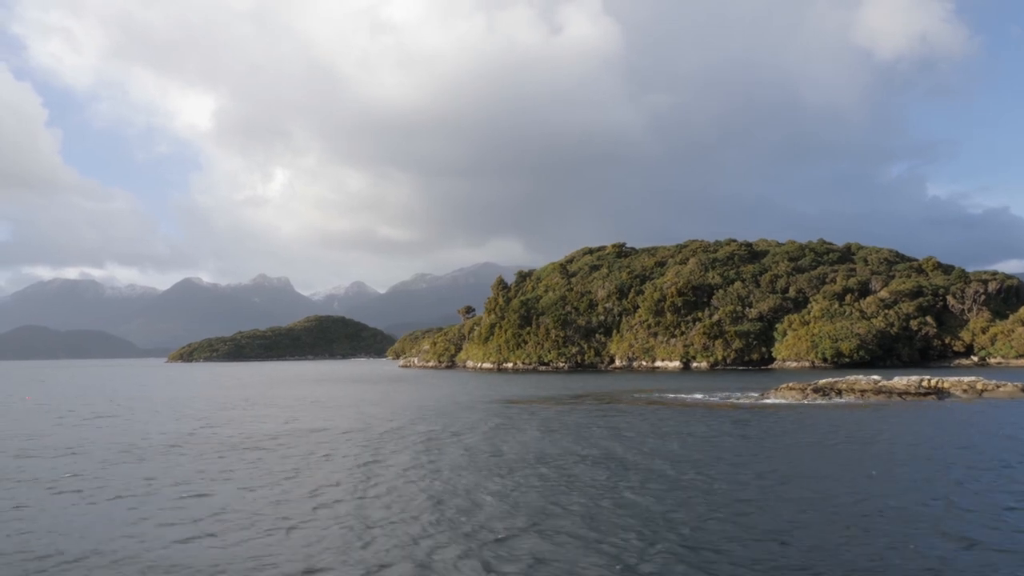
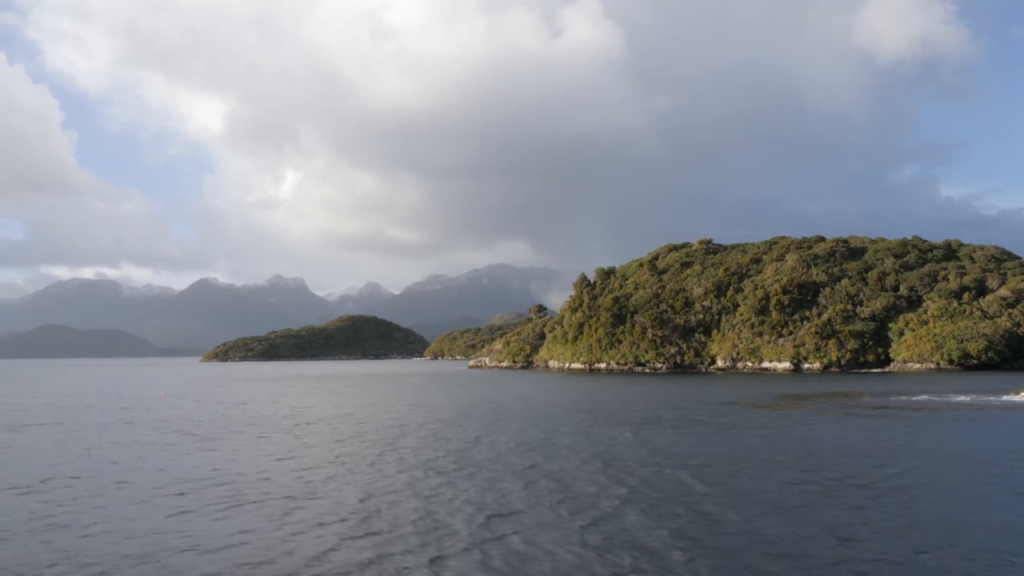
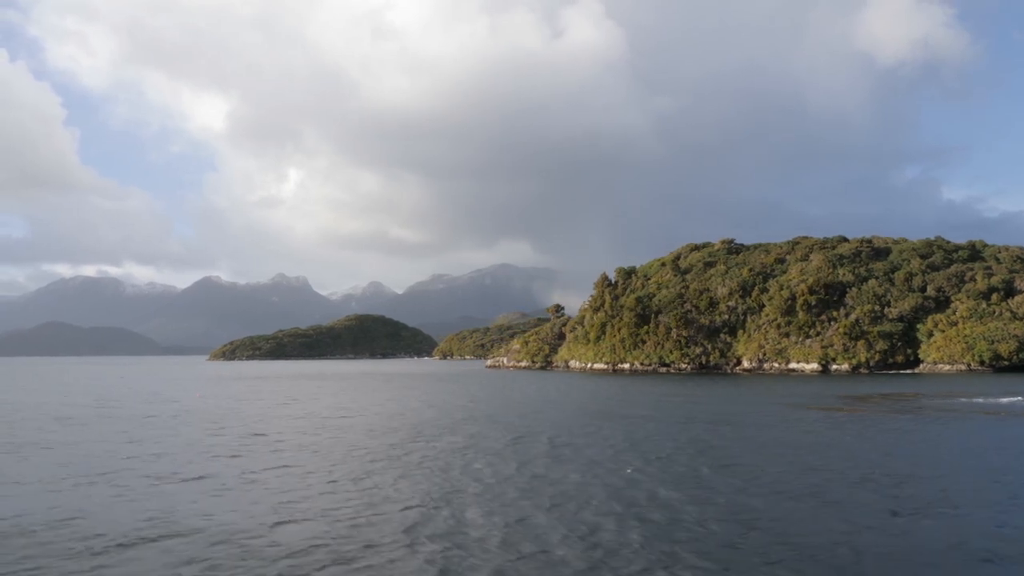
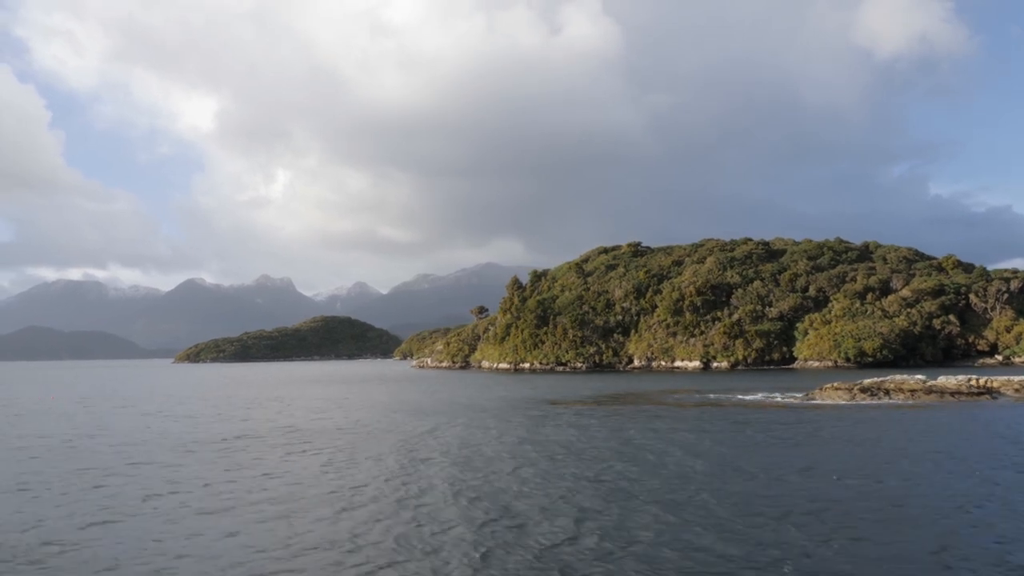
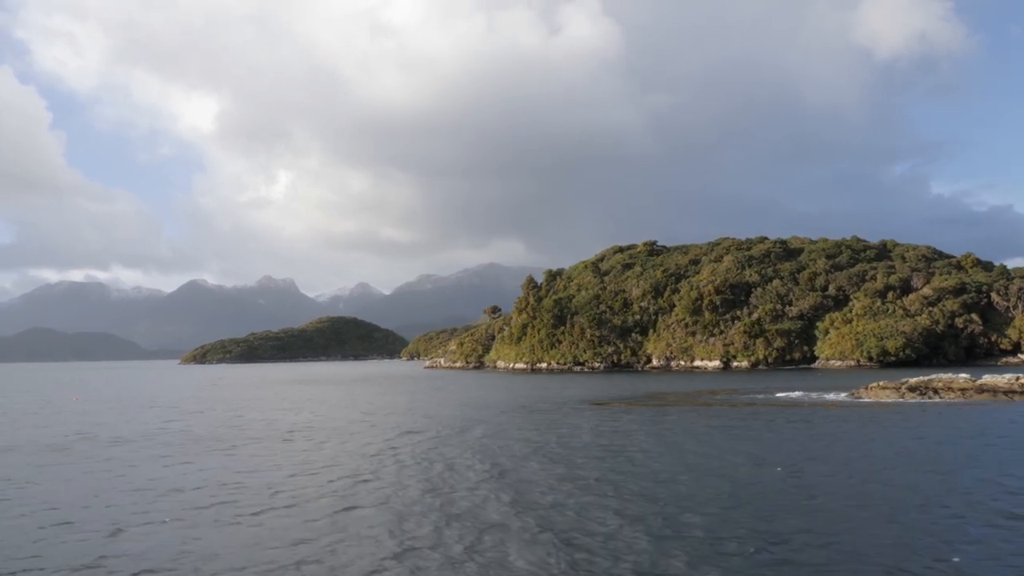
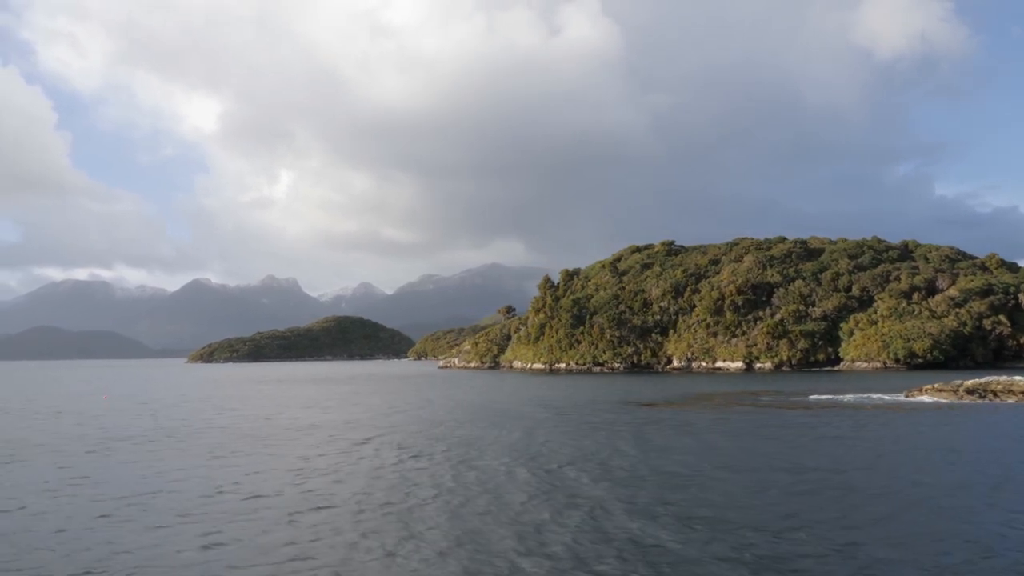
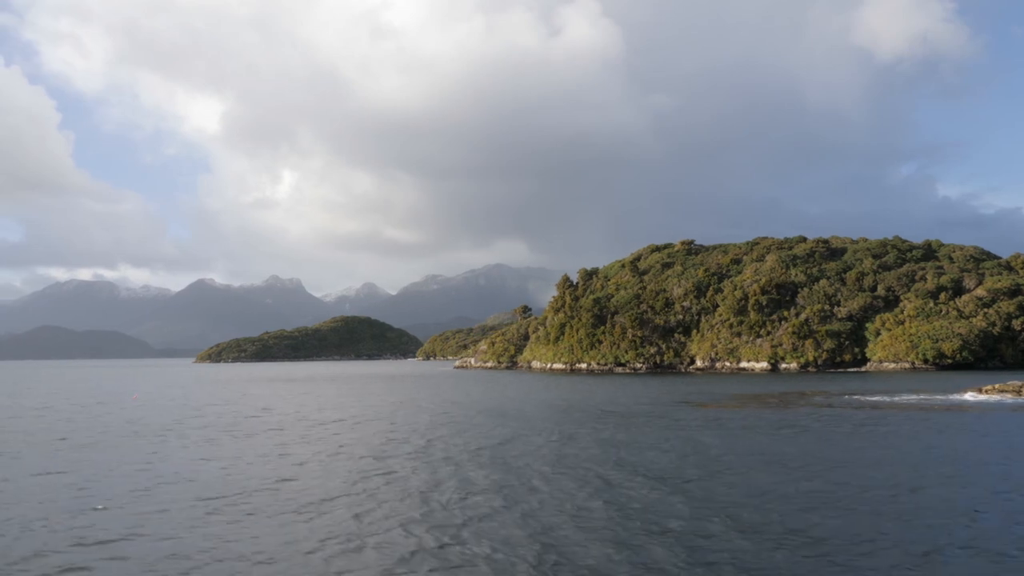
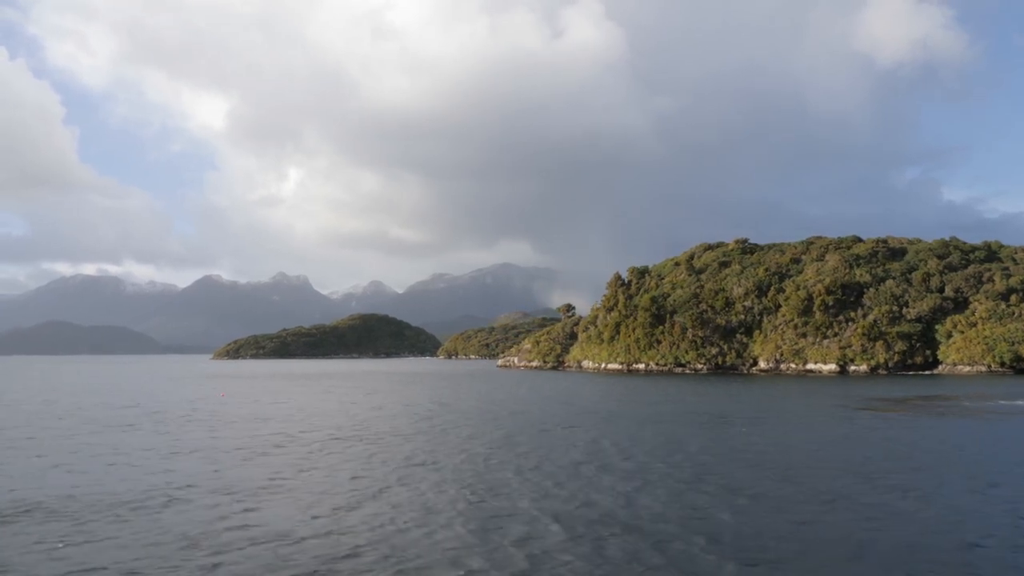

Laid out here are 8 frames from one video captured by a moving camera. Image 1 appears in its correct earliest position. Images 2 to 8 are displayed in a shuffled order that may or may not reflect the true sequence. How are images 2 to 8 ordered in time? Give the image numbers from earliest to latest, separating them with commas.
4, 5, 6, 7, 2, 3, 8
